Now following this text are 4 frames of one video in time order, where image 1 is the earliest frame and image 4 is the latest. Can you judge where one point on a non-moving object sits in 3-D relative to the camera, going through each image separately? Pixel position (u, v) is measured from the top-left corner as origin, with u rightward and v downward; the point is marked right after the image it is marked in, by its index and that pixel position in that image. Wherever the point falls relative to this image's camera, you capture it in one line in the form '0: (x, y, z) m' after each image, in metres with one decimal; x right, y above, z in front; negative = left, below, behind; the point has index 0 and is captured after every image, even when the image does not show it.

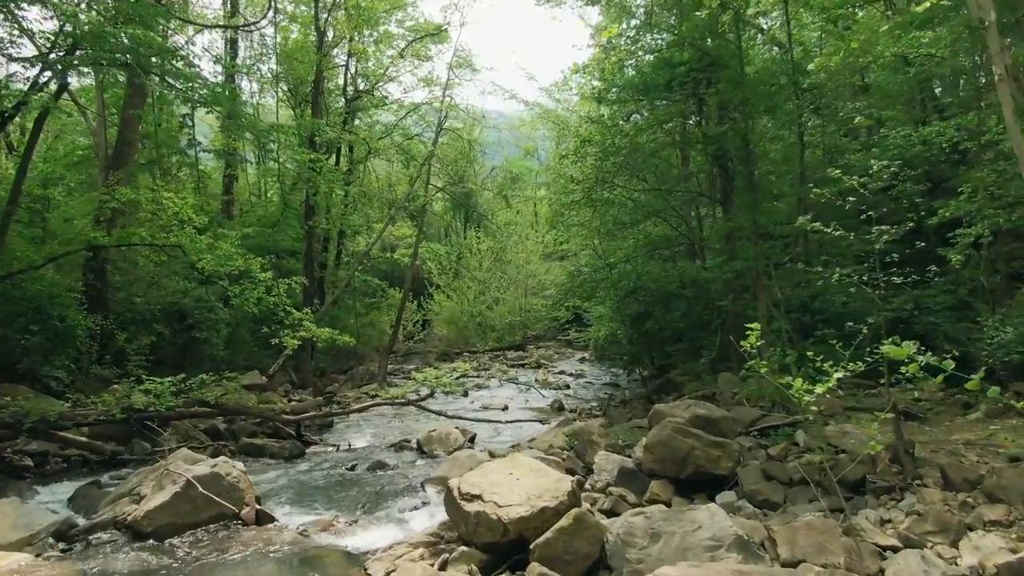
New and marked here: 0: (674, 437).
0: (+1.7, -1.6, +6.7) m
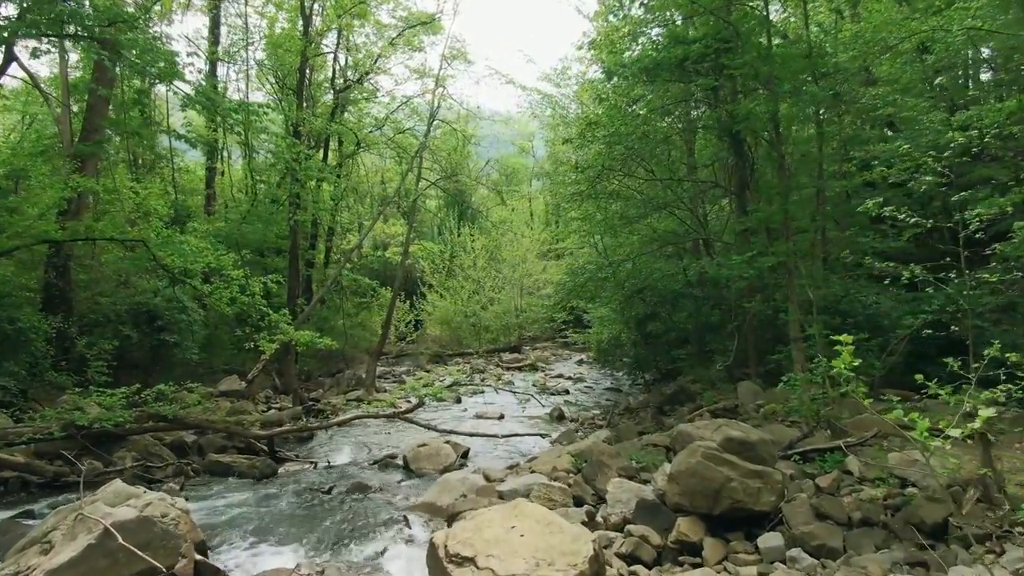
0: (+1.7, -1.6, +5.6) m
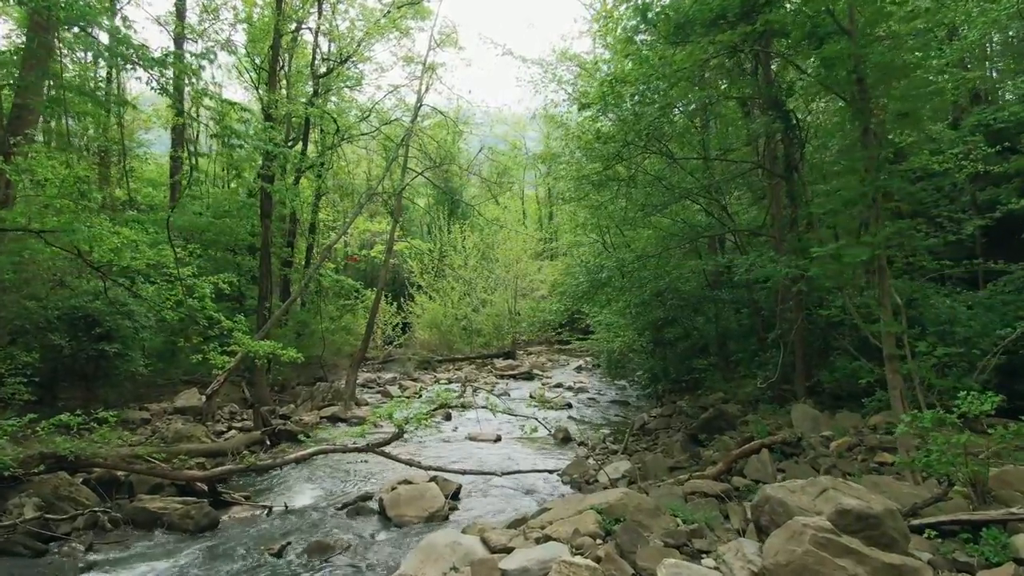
0: (+1.8, -1.6, +3.7) m
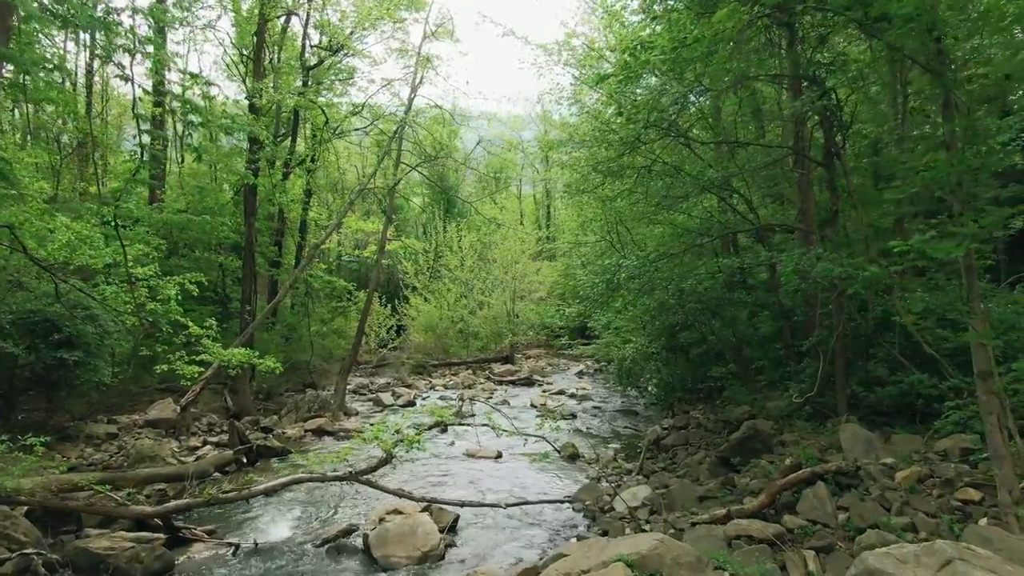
0: (+1.9, -1.6, +2.6) m
